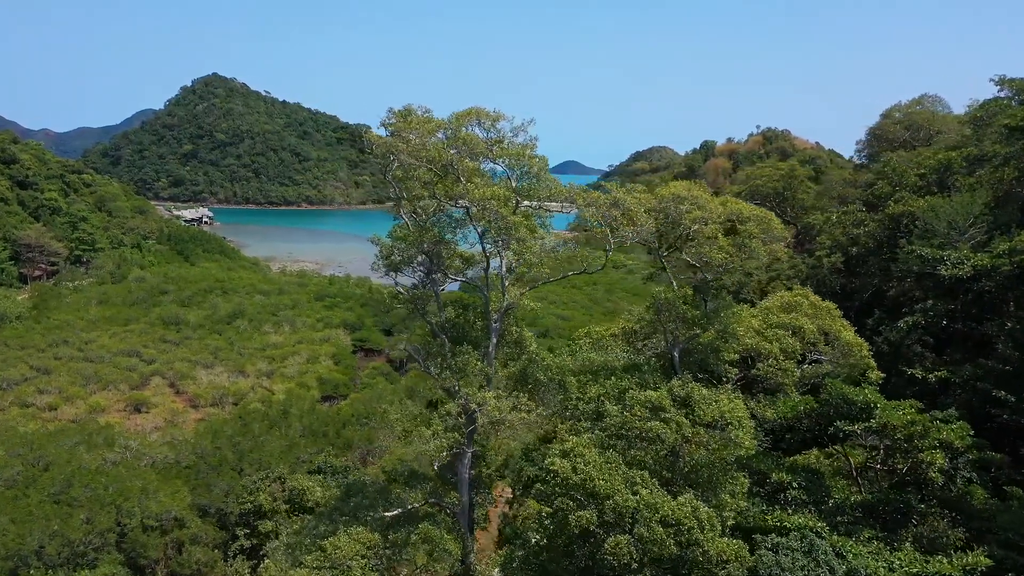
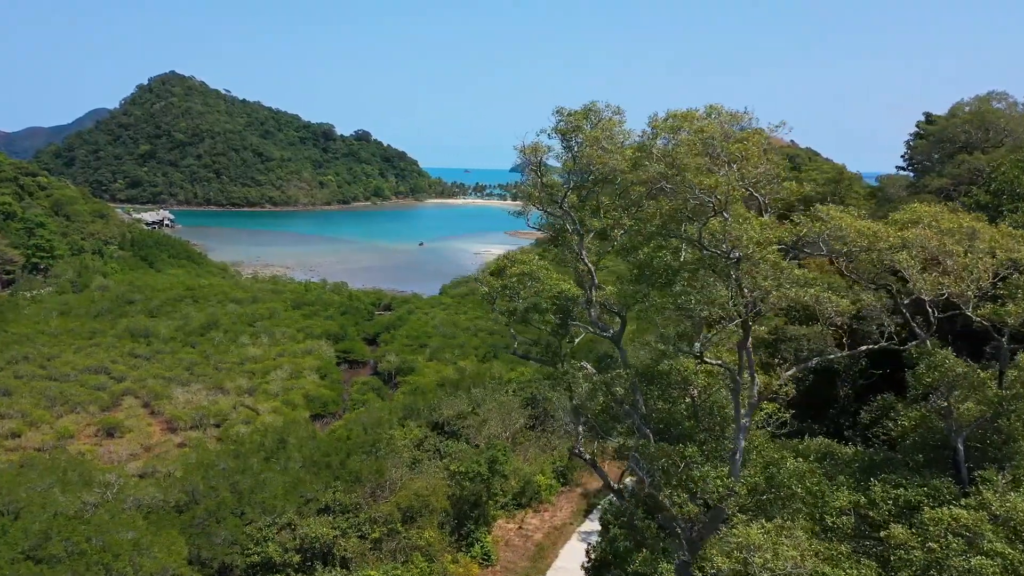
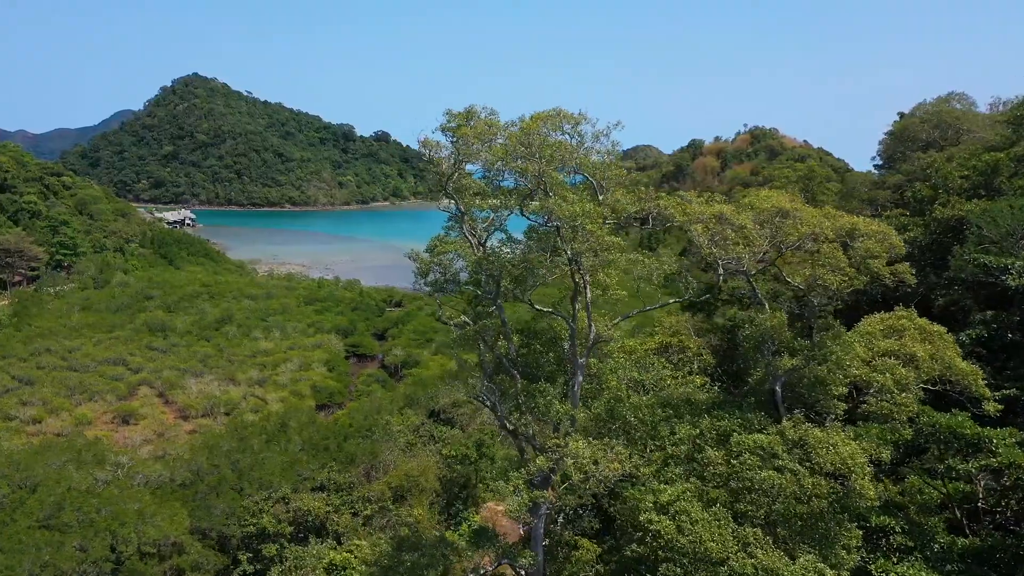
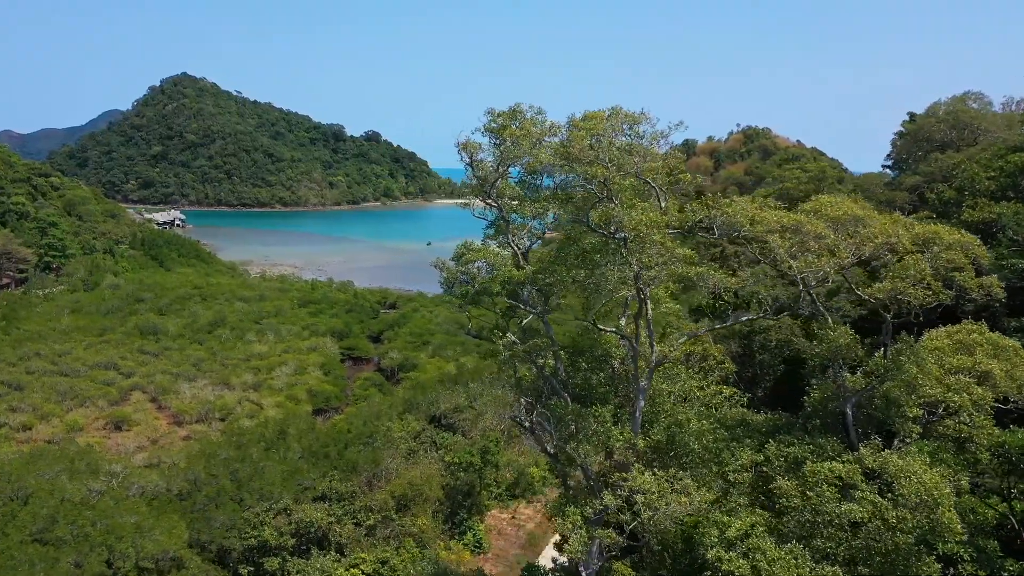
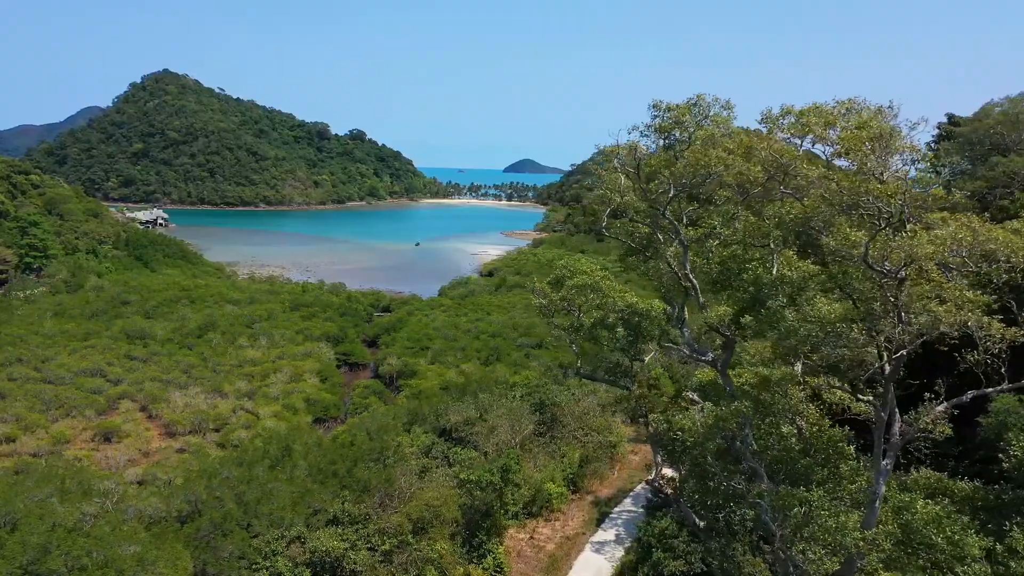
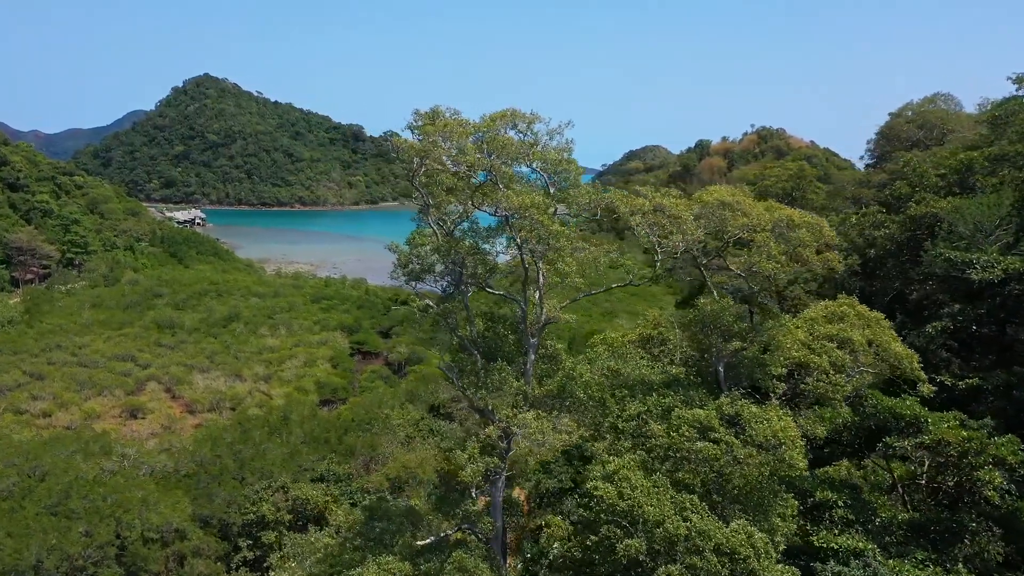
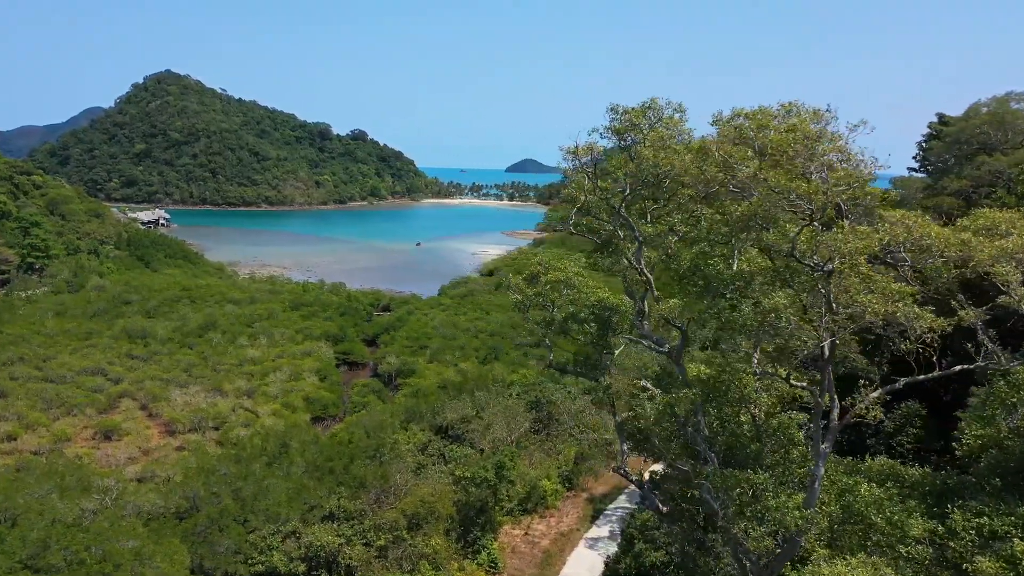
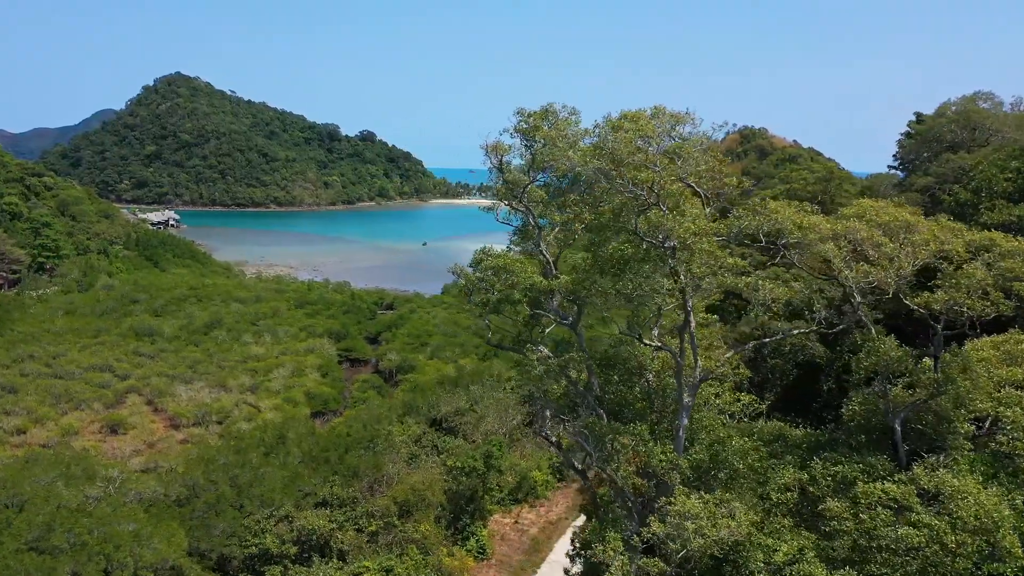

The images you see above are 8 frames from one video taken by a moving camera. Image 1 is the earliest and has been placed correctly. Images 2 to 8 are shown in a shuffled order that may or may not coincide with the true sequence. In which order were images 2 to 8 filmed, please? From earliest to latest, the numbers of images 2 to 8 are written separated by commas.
6, 3, 4, 8, 2, 7, 5
